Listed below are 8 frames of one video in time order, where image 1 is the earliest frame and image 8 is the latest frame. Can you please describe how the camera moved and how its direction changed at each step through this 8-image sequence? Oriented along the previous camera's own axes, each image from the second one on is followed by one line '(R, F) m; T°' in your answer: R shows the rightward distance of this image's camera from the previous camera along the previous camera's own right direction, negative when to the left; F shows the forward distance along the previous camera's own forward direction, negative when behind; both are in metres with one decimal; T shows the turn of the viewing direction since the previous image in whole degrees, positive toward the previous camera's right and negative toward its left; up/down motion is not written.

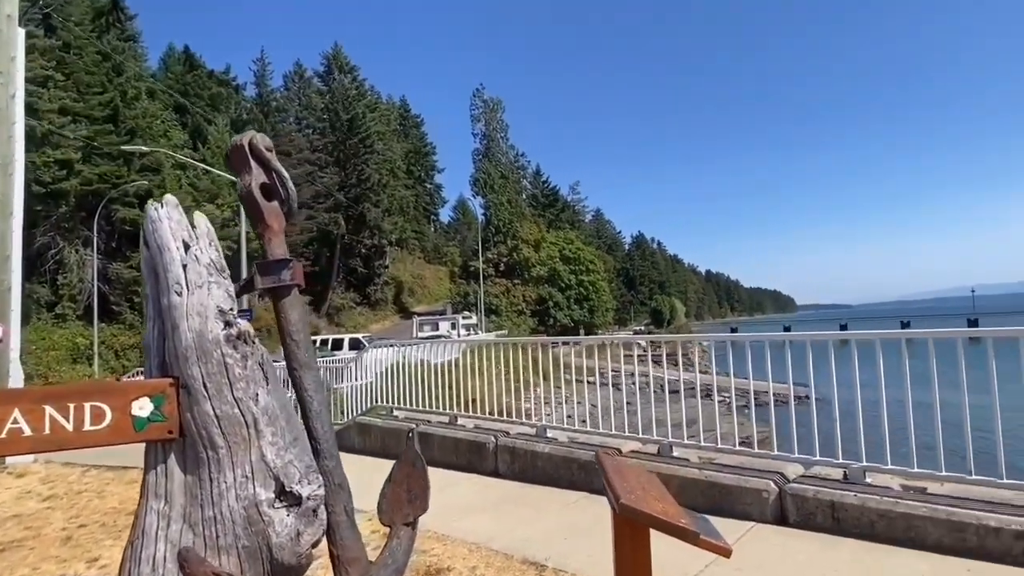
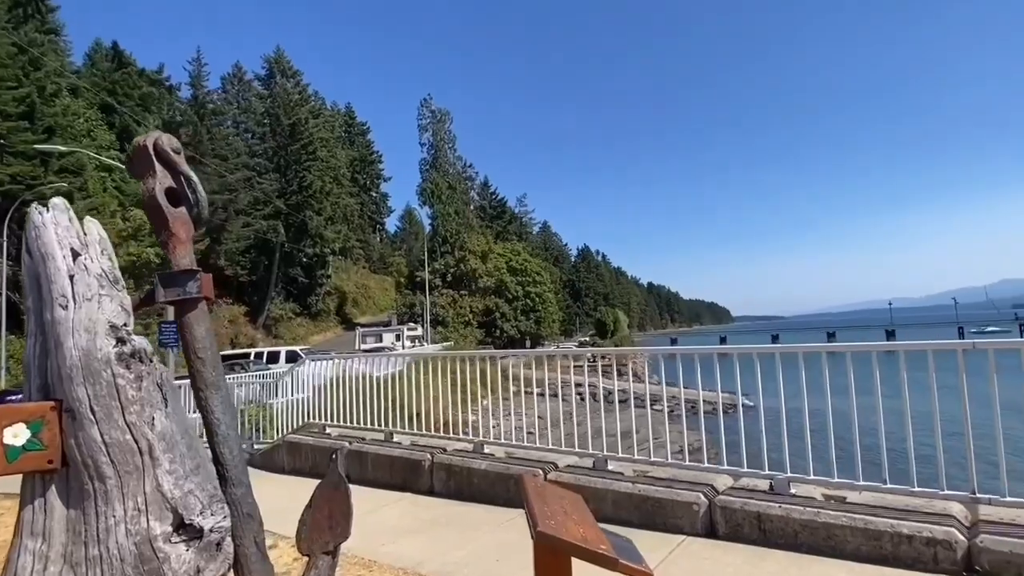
(+0.1, +0.1) m; +5°
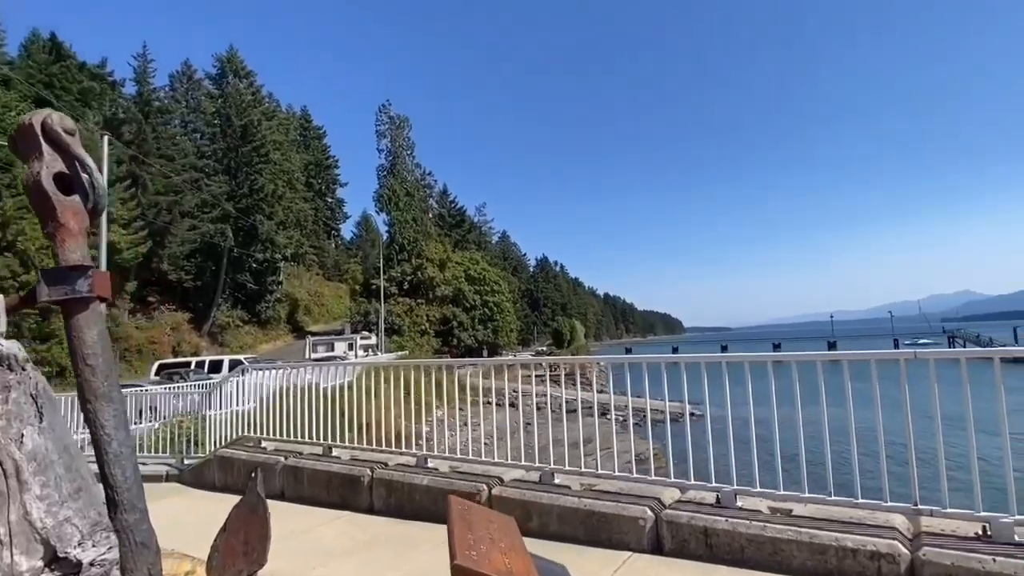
(+0.1, +0.2) m; +4°
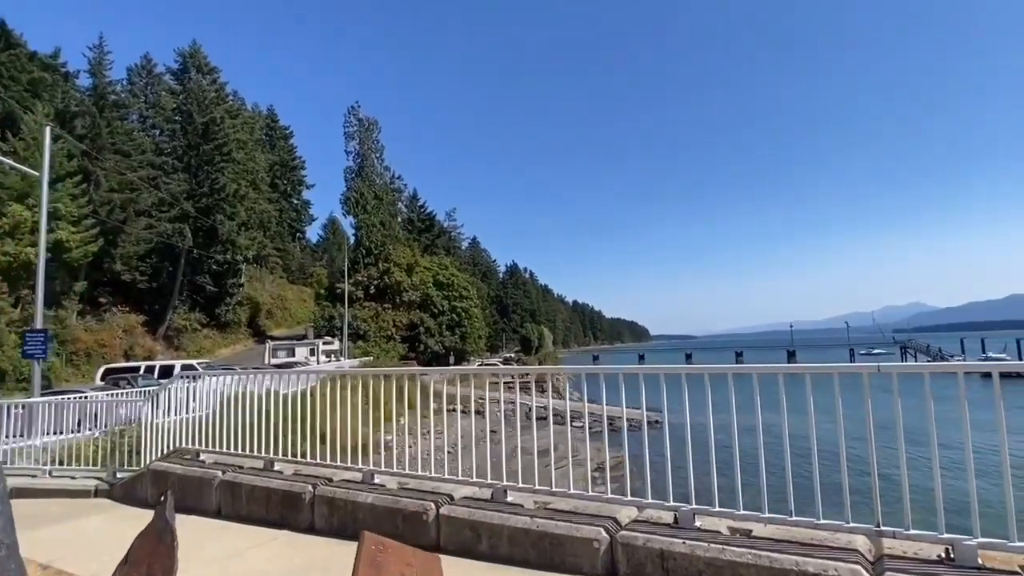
(+0.1, +0.2) m; +3°
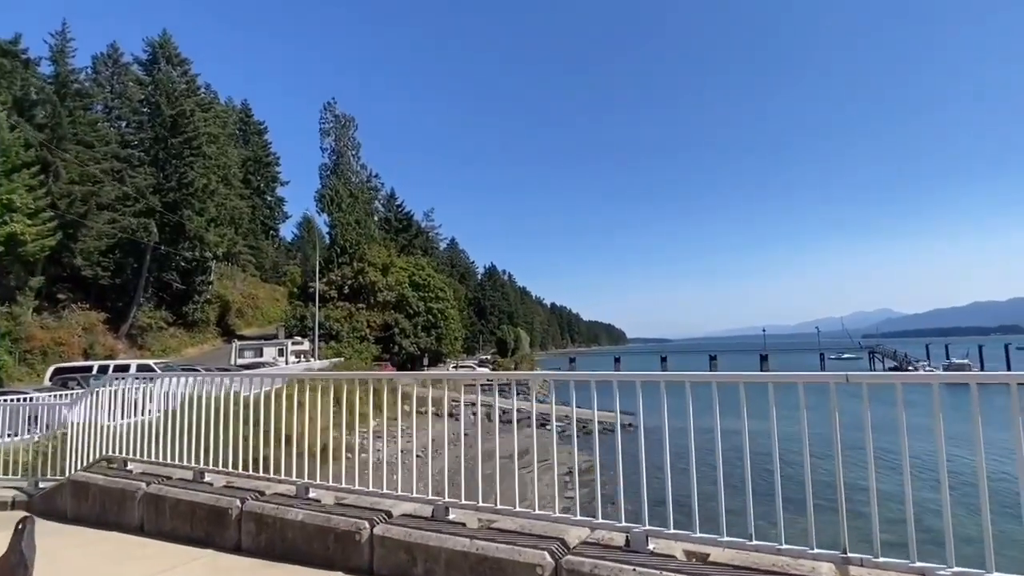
(+0.2, +0.3) m; +2°
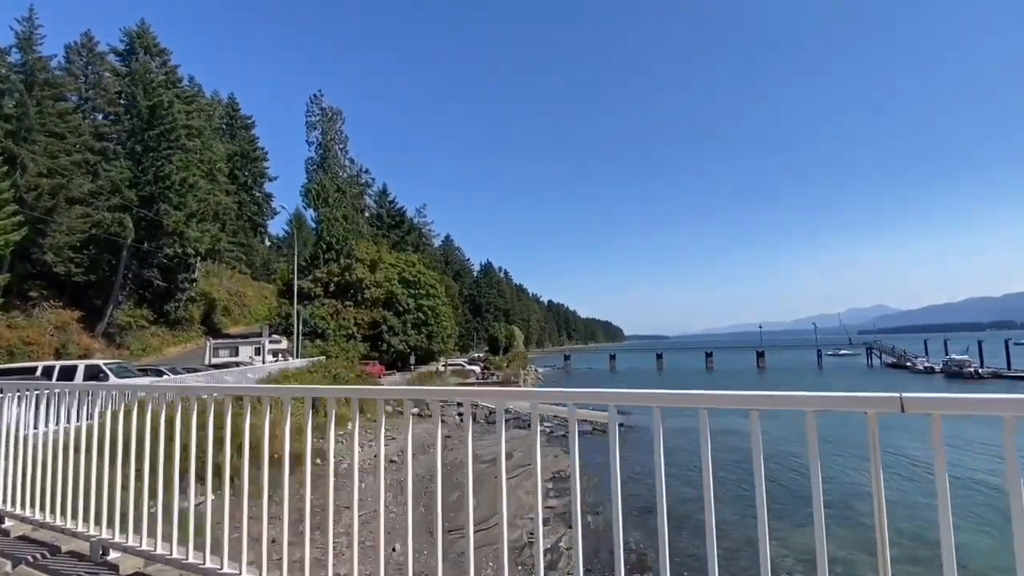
(+0.6, +1.2) m; 0°
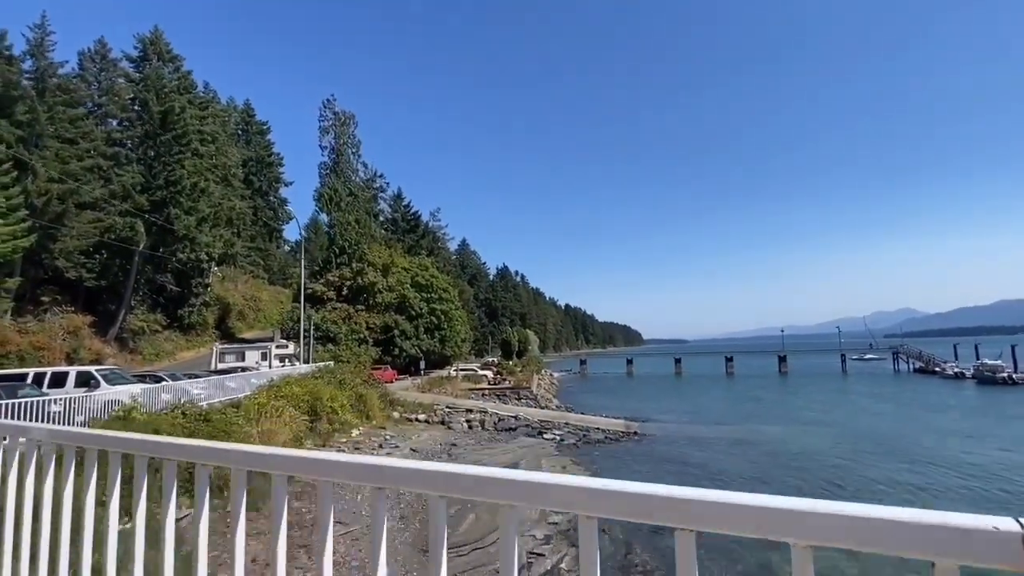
(+0.4, +0.7) m; -2°
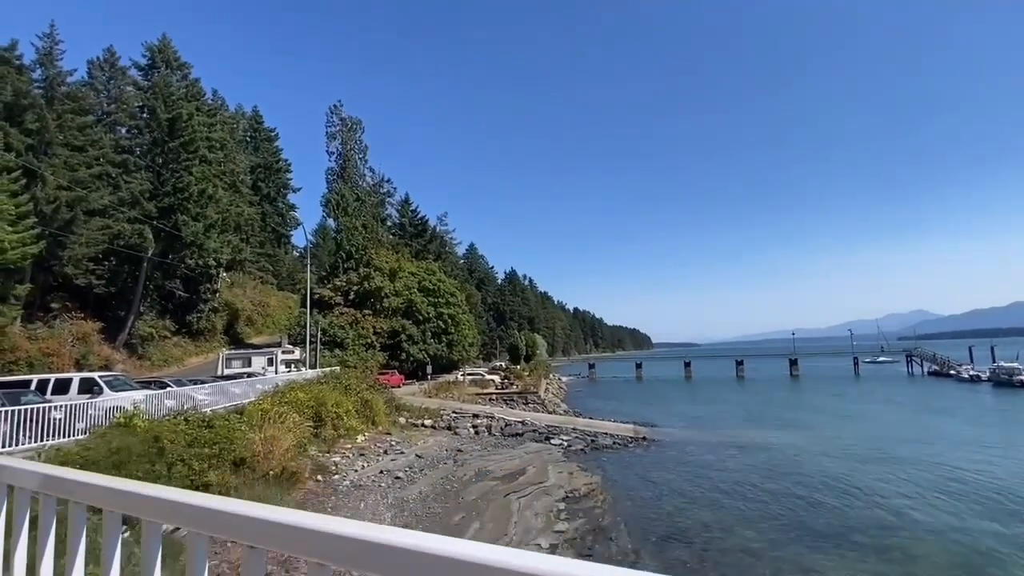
(+0.1, +0.2) m; -1°
